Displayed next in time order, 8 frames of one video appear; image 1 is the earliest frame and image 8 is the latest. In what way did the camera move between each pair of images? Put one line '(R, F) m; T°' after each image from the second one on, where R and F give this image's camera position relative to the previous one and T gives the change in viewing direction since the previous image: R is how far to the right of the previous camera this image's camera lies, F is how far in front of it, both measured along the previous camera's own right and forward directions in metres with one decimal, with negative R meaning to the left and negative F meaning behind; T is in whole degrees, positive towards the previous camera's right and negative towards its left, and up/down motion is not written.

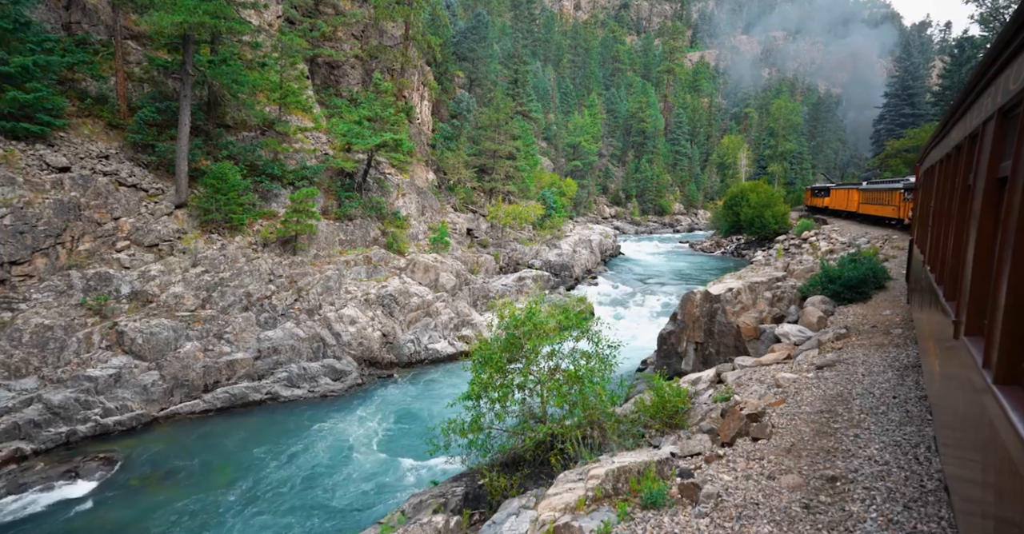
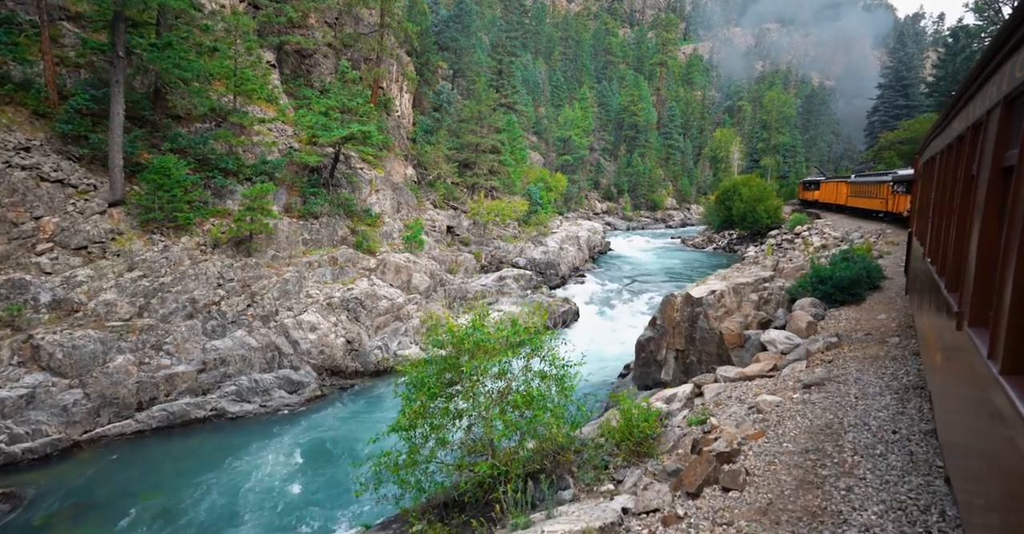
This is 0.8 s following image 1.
(+0.7, +1.1) m; 0°
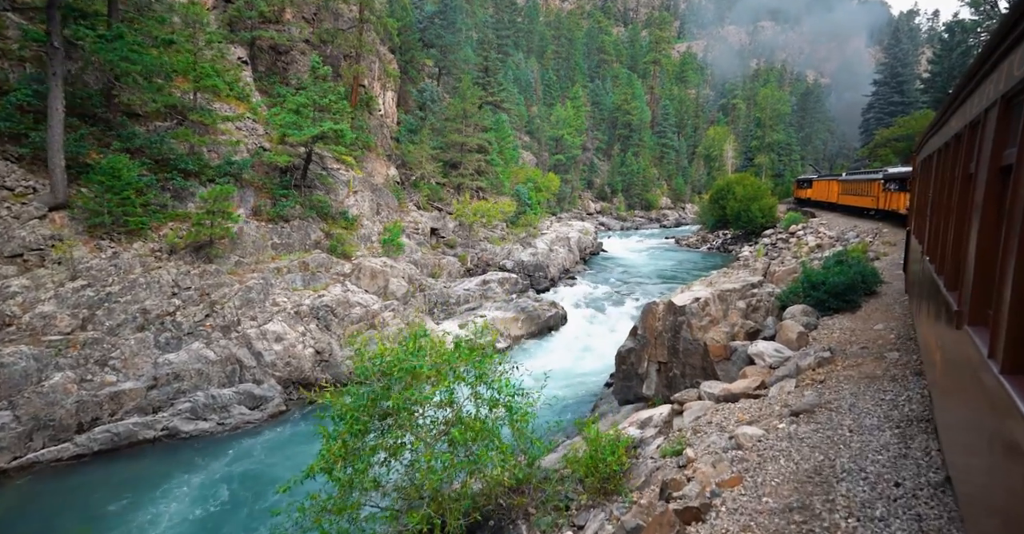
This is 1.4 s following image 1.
(+0.6, +0.9) m; 0°
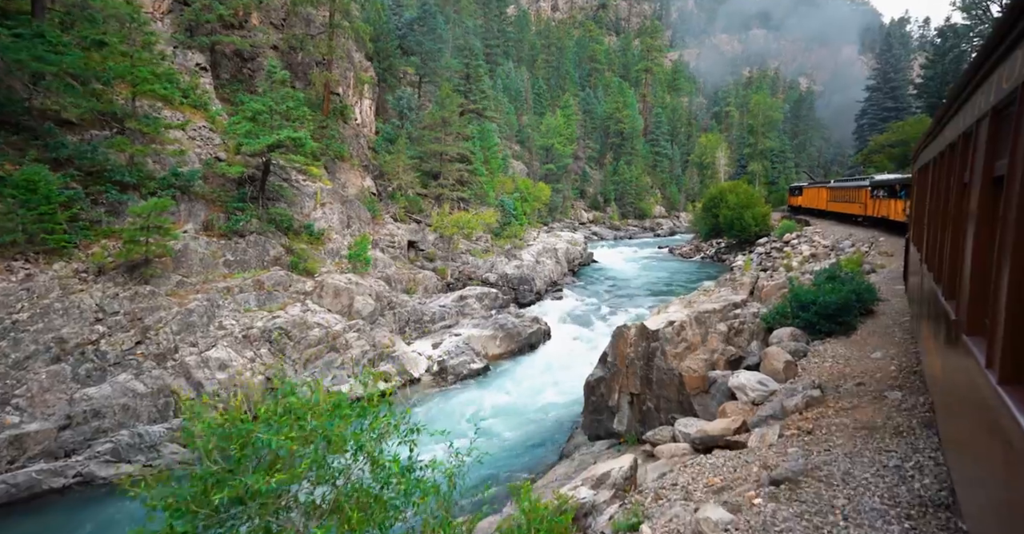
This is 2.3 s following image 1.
(+0.8, +1.3) m; 0°
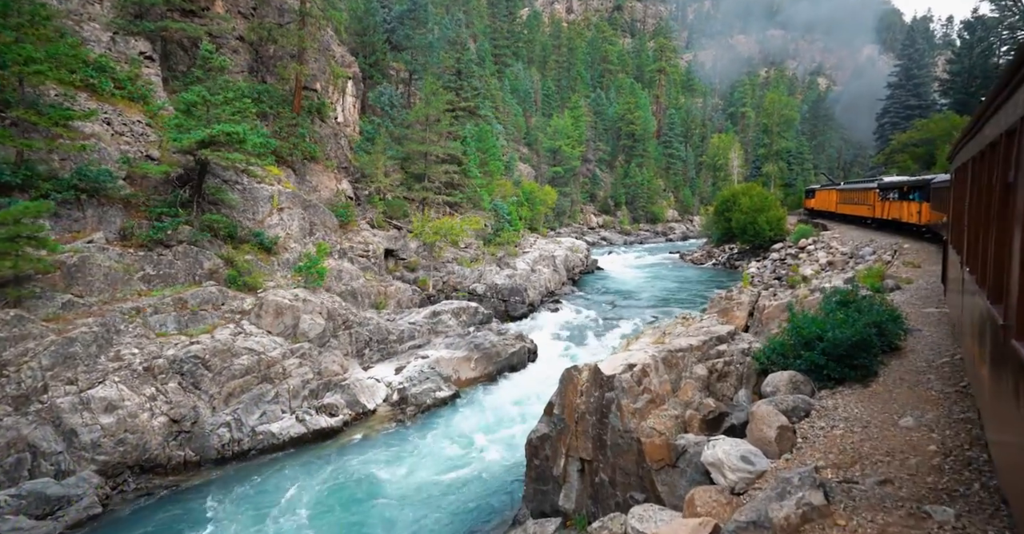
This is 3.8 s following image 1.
(+1.5, +2.4) m; -2°
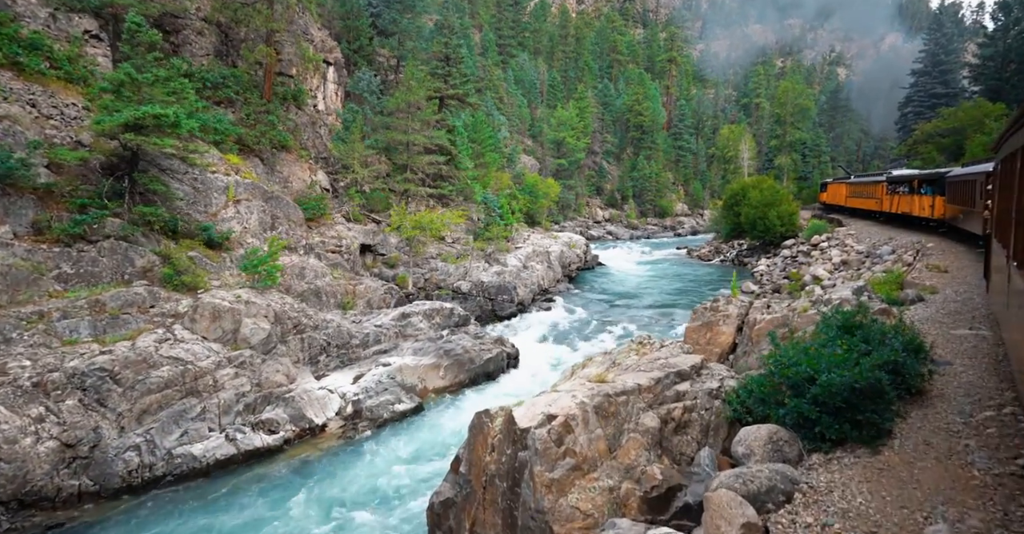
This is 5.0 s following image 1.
(+1.3, +1.9) m; -1°
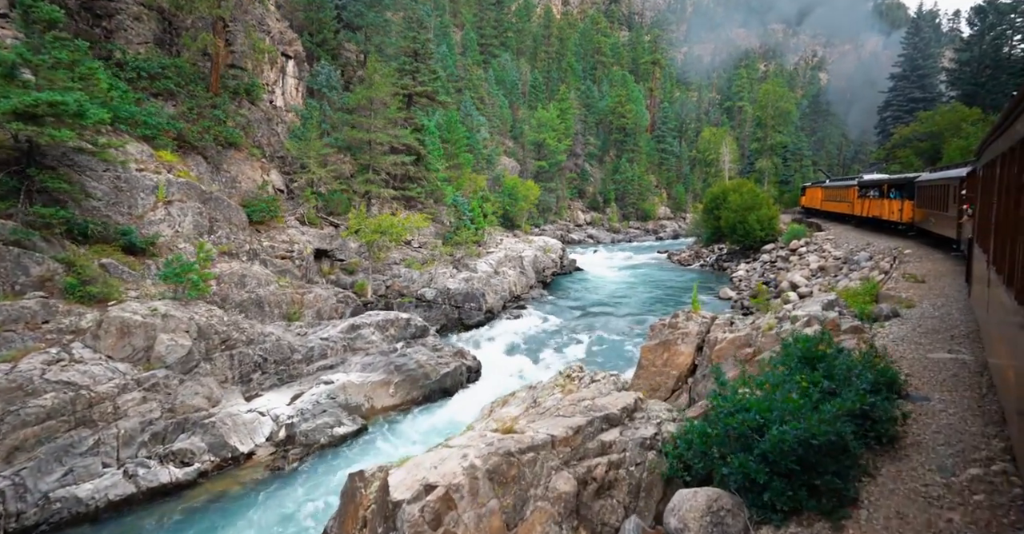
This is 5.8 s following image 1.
(+0.9, +1.2) m; +1°
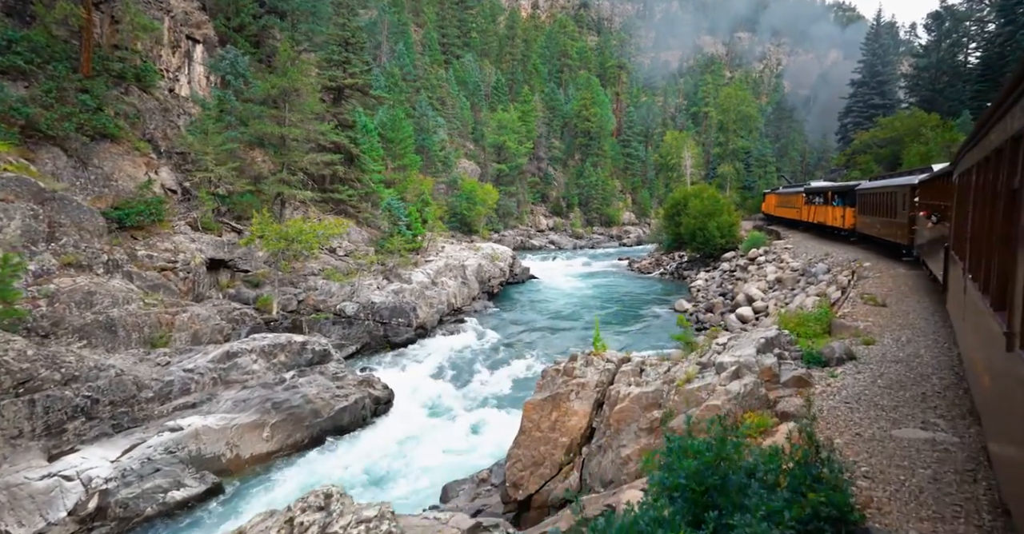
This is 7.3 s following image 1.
(+1.8, +2.6) m; +3°
